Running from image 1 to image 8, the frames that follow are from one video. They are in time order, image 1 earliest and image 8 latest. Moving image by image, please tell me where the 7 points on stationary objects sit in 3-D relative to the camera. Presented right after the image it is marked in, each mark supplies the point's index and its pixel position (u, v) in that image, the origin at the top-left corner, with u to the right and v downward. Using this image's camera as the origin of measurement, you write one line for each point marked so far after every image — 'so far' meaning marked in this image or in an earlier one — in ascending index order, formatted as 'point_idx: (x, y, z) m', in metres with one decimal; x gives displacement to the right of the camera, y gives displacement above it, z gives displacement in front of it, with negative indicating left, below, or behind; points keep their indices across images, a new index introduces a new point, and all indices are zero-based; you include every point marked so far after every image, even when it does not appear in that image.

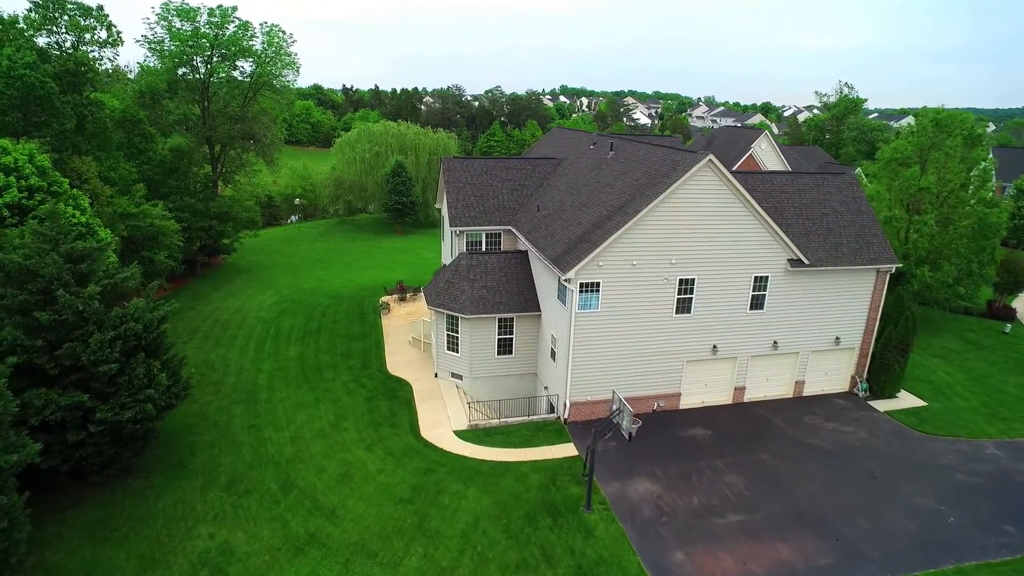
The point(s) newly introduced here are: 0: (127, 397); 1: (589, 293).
0: (-7.6, -2.1, +14.6) m
1: (+2.0, -0.1, +18.8) m
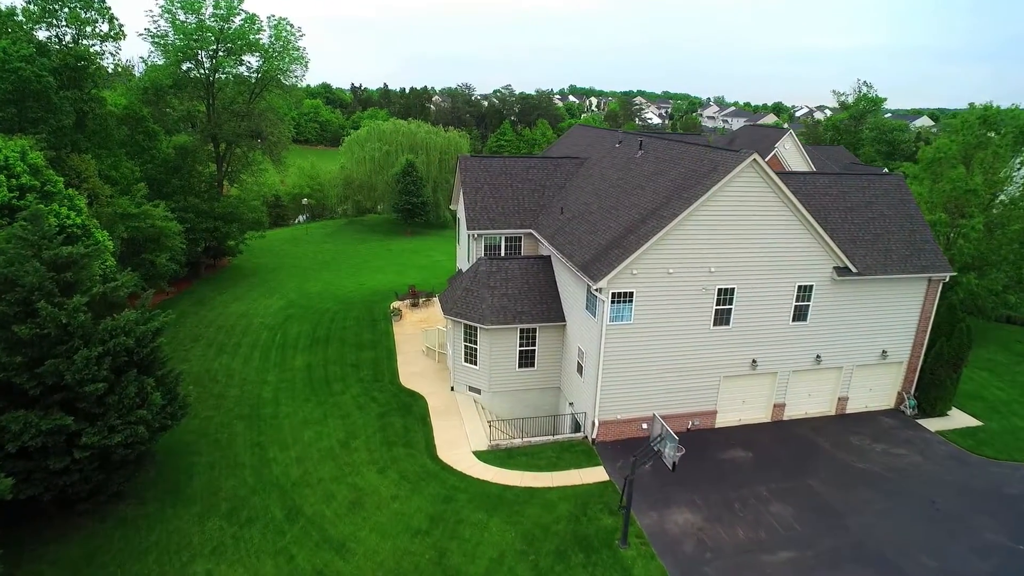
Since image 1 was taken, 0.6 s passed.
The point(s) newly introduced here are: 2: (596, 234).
0: (-7.0, -2.3, +13.2) m
1: (+2.5, -0.4, +17.3) m
2: (+2.2, +1.4, +19.0) m
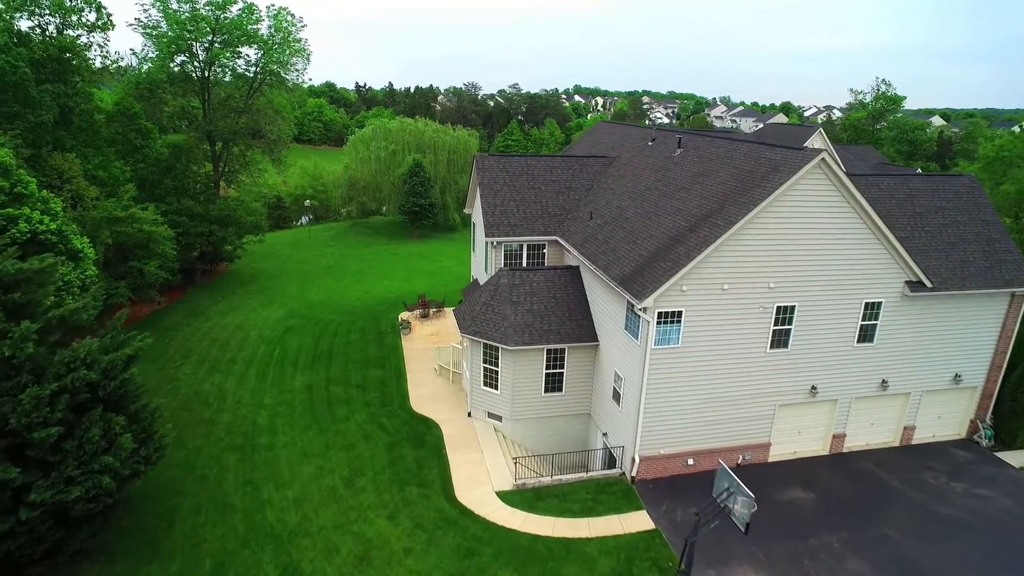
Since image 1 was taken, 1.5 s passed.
0: (-6.5, -2.7, +11.0) m
1: (+3.1, -0.7, +15.0) m
2: (+2.8, +1.0, +16.7) m
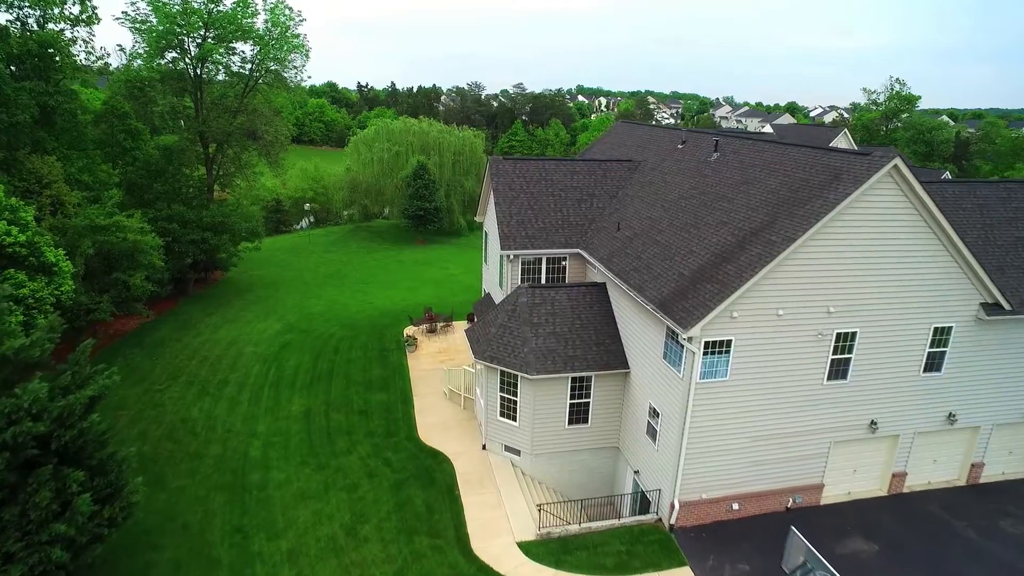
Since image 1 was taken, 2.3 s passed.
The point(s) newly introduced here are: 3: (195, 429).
0: (-6.0, -3.1, +9.1) m
1: (+3.6, -1.2, +13.1) m
2: (+3.2, +0.6, +14.8) m
3: (-7.9, -3.5, +18.5) m
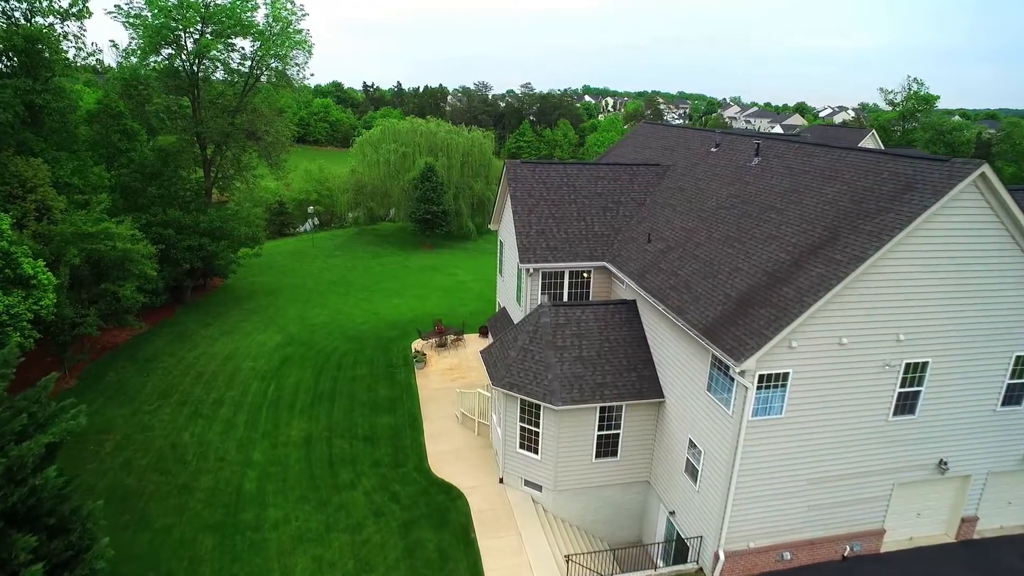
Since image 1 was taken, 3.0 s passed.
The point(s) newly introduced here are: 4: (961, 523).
0: (-5.7, -3.5, +7.5) m
1: (+4.0, -1.6, +11.5) m
2: (+3.7, +0.2, +13.2) m
3: (-7.5, -3.9, +17.0) m
4: (+8.4, -4.4, +14.0) m
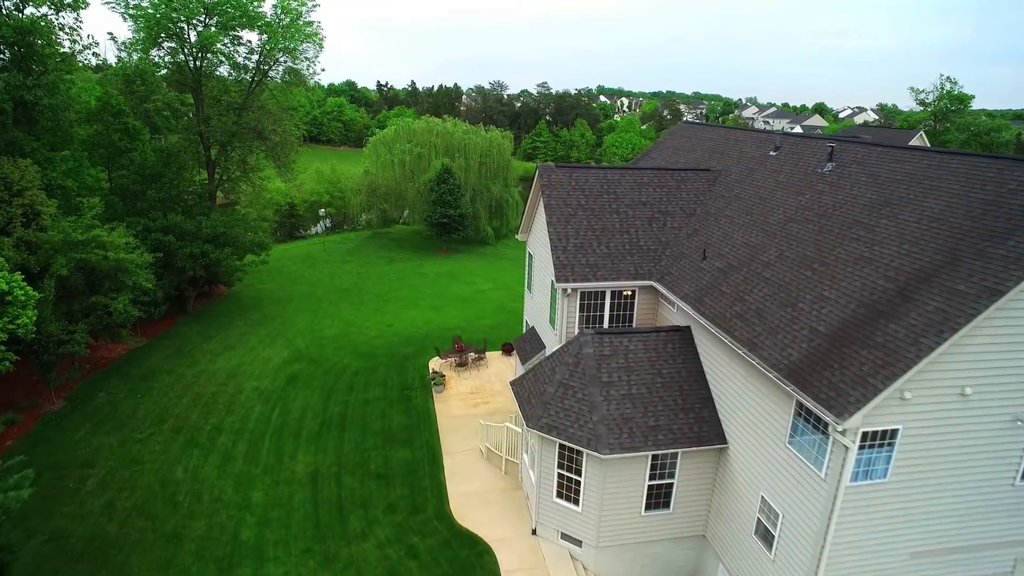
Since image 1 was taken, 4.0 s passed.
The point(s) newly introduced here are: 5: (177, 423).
0: (-5.1, -3.8, +5.6) m
1: (+4.6, -2.0, +9.4) m
2: (+4.3, -0.3, +11.1) m
3: (-6.8, -4.3, +15.1) m
4: (+9.0, -4.9, +11.8) m
5: (-8.4, -3.4, +18.5) m
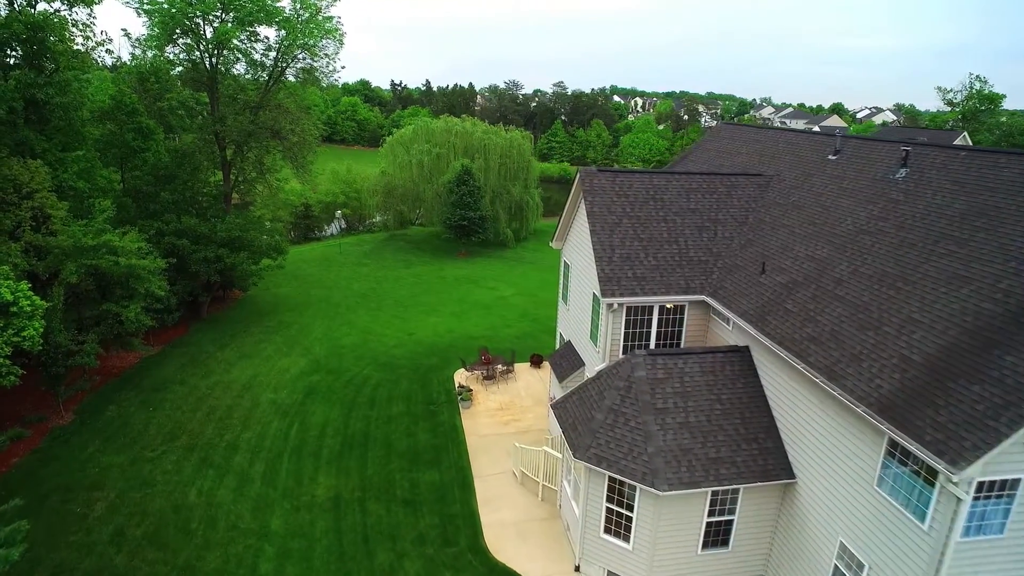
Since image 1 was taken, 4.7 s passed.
0: (-4.5, -4.1, +4.6) m
1: (+5.2, -2.3, +8.2) m
2: (+5.0, -0.6, +10.0) m
3: (-6.1, -4.5, +14.0) m
4: (+9.7, -5.2, +10.5) m
5: (-7.6, -3.6, +17.5) m
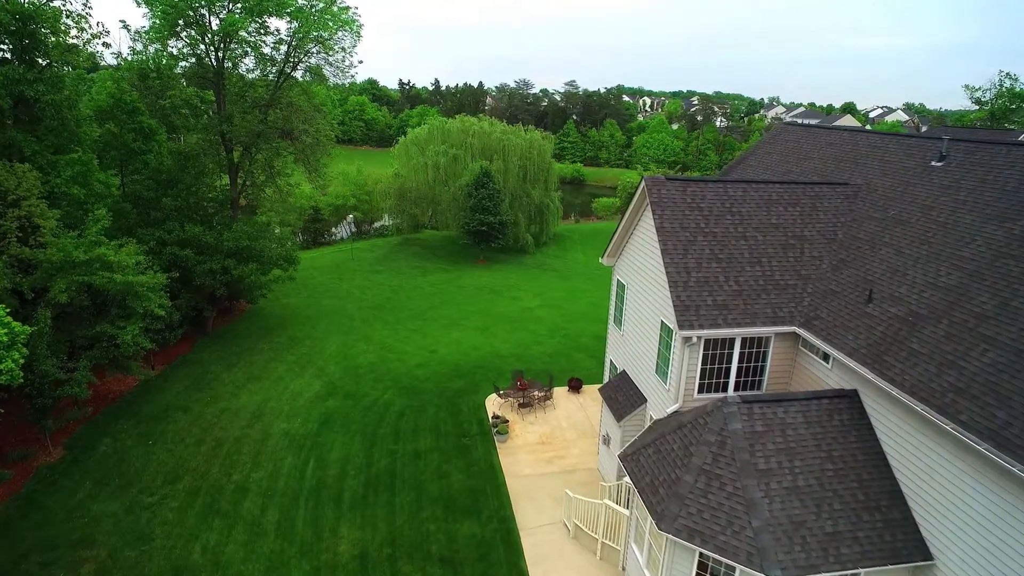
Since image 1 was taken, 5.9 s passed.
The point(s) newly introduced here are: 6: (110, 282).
0: (-3.7, -4.5, +2.5) m
1: (+6.1, -2.8, +6.1) m
2: (+5.9, -1.0, +7.9) m
3: (-5.2, -4.9, +12.0) m
4: (+10.6, -5.7, +8.4) m
5: (-6.6, -4.0, +15.5) m
6: (-9.3, +0.1, +16.9) m
